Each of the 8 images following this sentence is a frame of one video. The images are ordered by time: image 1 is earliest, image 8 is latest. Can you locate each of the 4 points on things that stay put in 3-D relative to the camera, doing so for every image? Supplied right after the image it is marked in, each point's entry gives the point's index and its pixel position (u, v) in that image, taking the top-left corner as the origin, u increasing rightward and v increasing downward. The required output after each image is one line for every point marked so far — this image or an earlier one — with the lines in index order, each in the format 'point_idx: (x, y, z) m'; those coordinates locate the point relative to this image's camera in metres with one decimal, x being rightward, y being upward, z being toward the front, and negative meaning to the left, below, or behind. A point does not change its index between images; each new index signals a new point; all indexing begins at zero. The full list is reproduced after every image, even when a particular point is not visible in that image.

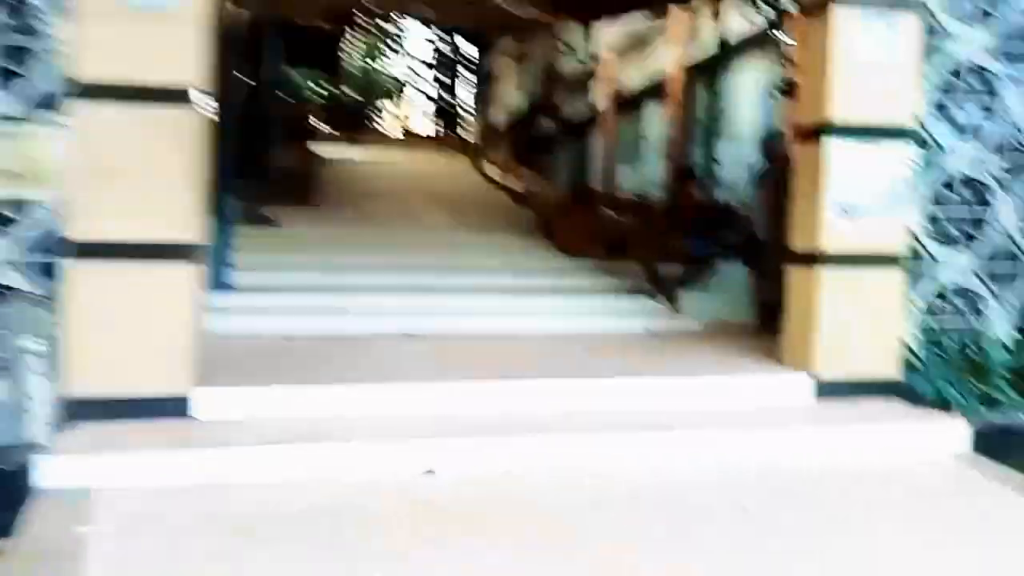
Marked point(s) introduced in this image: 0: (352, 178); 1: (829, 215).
0: (-1.8, +1.2, +8.1) m
1: (+1.1, +0.3, +2.7) m
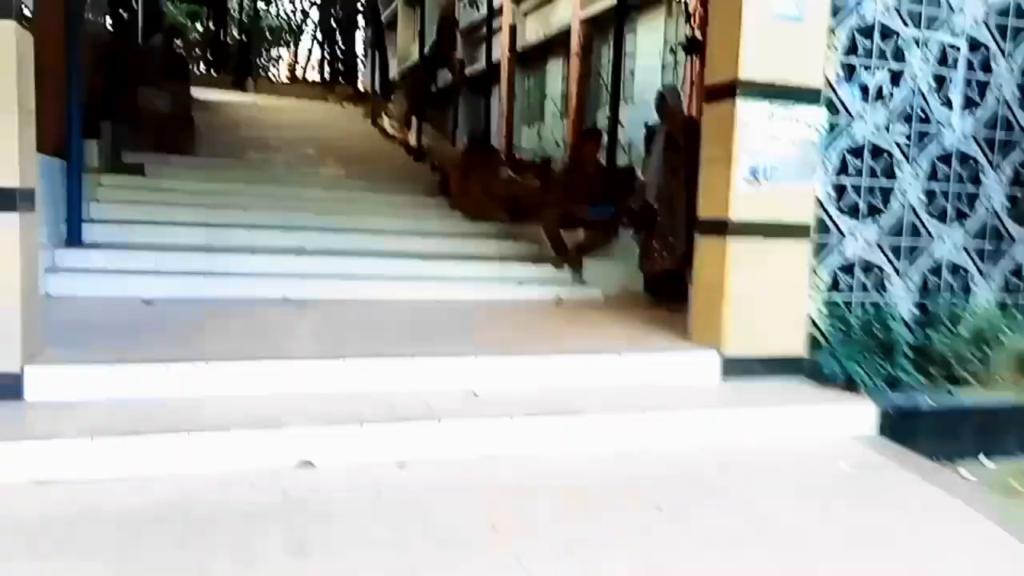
0: (-2.7, +1.6, +7.6) m
1: (+0.8, +0.4, +2.6) m
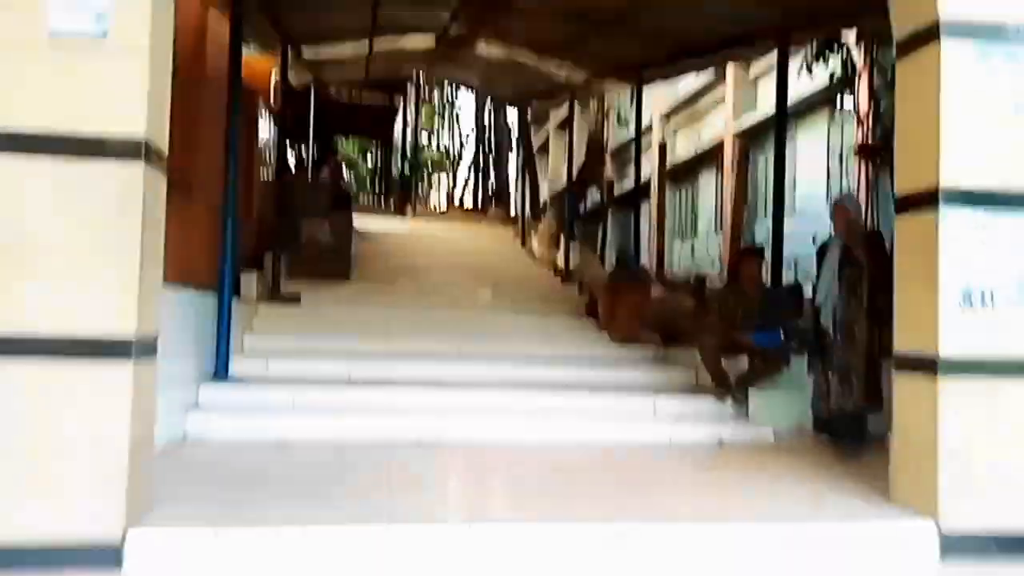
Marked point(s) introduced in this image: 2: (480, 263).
0: (-1.2, +0.4, +7.8) m
1: (+1.2, -0.1, +2.1) m
2: (-0.3, +0.3, +7.6) m
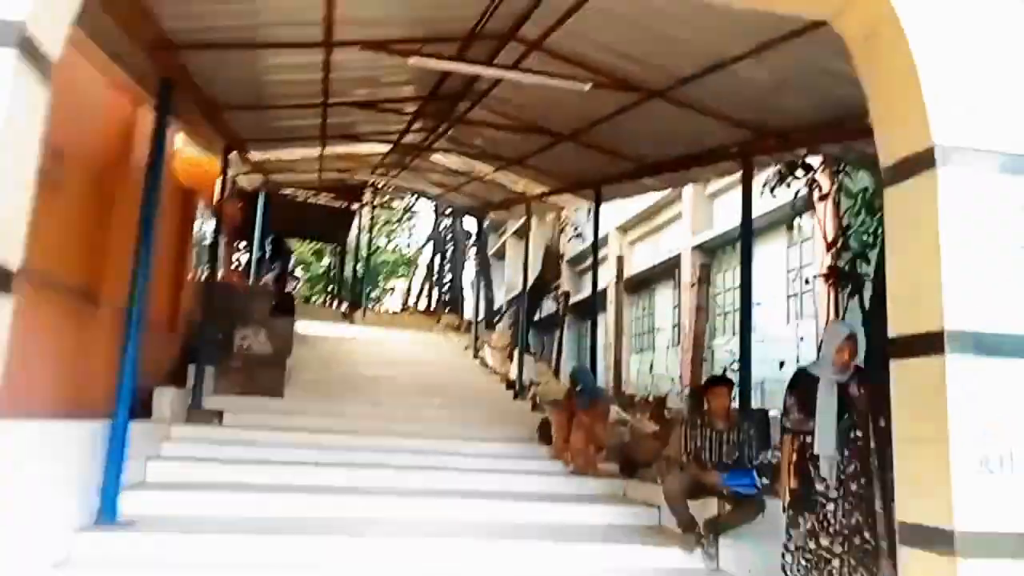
0: (-1.7, -0.7, +7.3) m
1: (+1.1, -0.4, +1.8) m
2: (-0.8, -0.8, +7.2) m
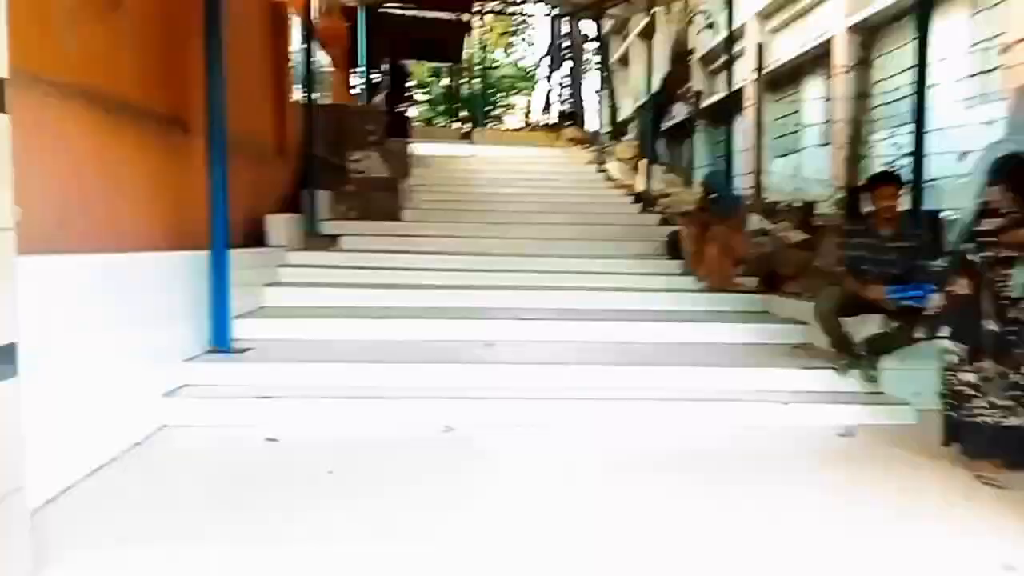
0: (-0.5, +1.0, +7.1) m
1: (+1.3, 0.0, +1.2) m
2: (+0.3, +0.9, +6.8) m
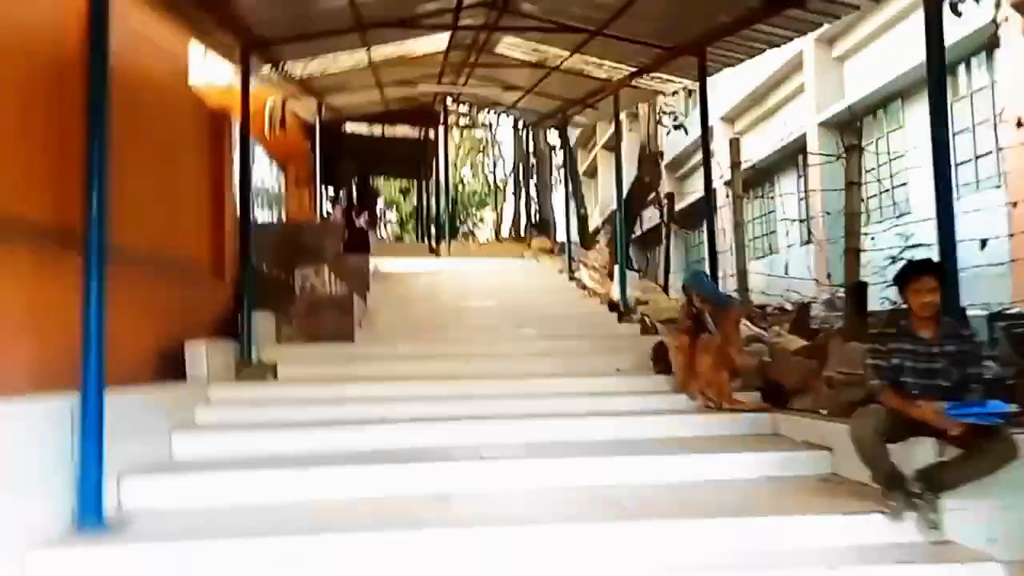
0: (-0.8, -0.1, +6.6) m
1: (+1.2, -0.1, +0.7) m
2: (0.0, -0.1, +6.3) m
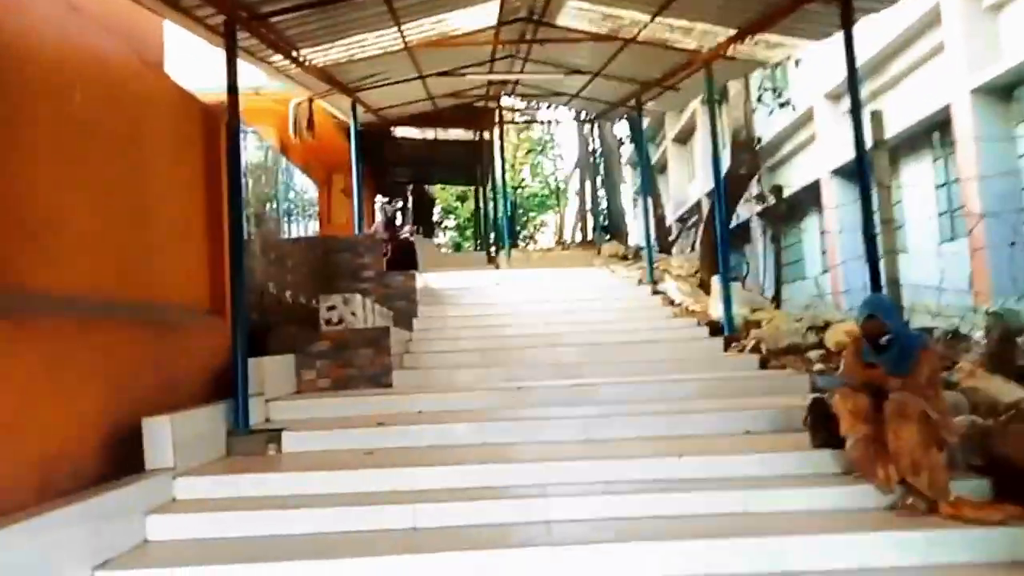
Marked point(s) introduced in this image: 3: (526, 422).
0: (-0.3, -0.2, +5.5) m
1: (+1.2, -0.2, -0.5) m
2: (+0.5, -0.3, +5.2) m
3: (+0.1, -0.6, +3.2) m
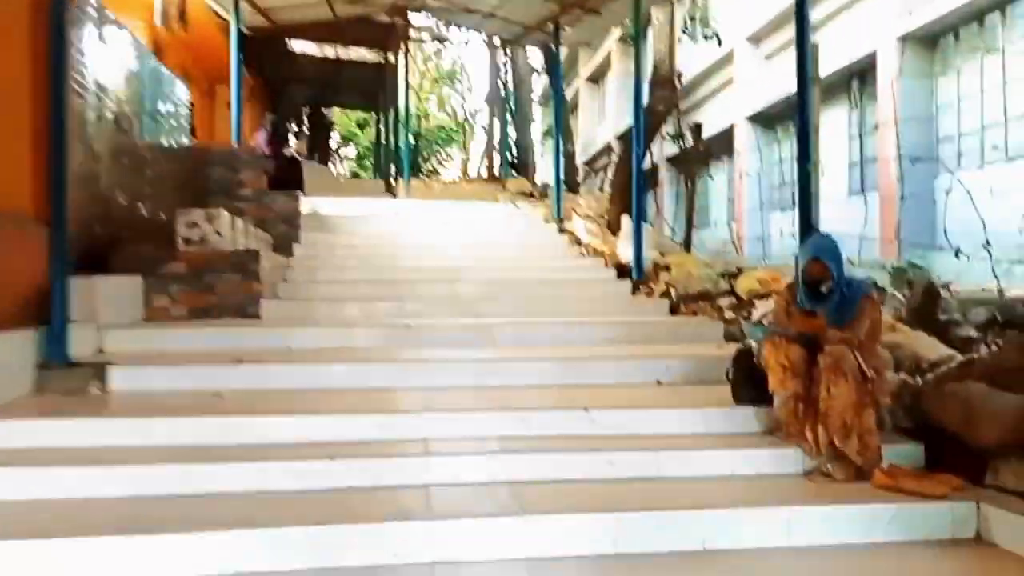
0: (-1.0, +0.3, +5.0) m
1: (+1.3, -0.3, -0.8) m
2: (-0.1, +0.2, +4.8) m
3: (-0.4, -0.3, +2.7) m
